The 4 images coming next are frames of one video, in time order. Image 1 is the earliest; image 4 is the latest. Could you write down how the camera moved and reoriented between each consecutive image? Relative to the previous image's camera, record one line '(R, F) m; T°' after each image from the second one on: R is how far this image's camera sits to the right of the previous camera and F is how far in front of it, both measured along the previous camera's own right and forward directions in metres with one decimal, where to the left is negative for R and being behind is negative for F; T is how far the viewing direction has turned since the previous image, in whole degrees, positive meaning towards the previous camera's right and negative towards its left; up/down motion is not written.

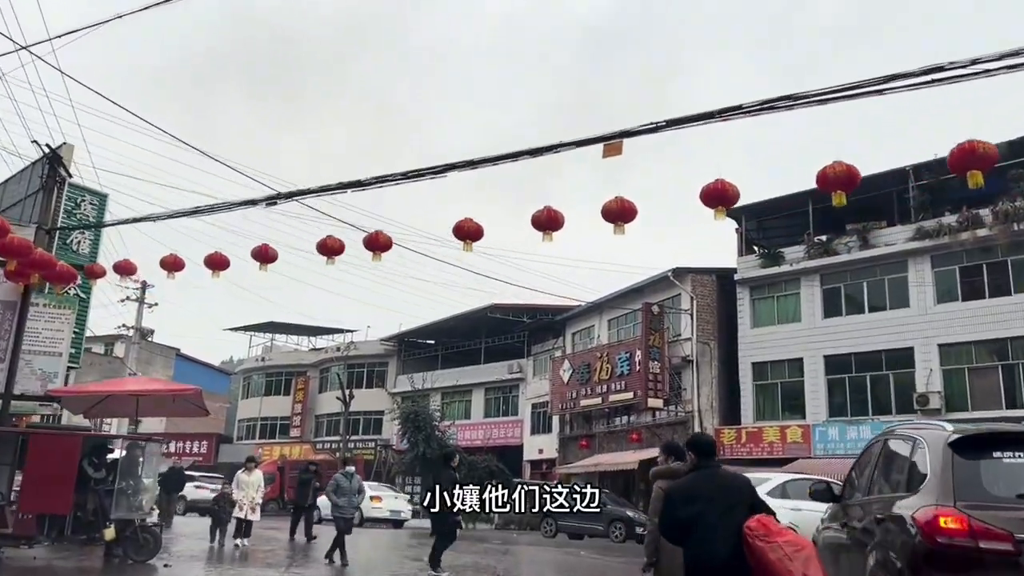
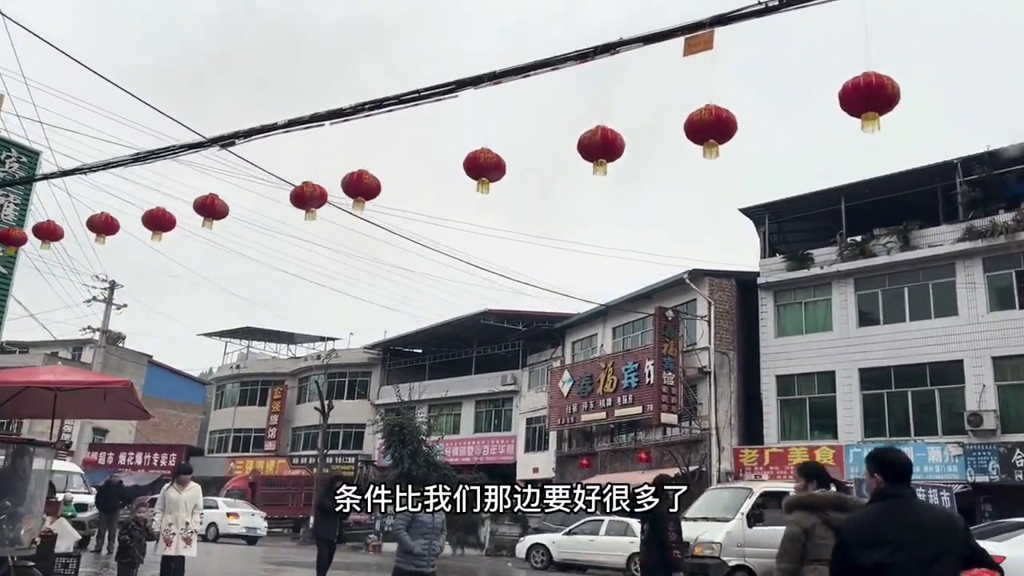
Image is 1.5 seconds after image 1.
(-0.4, +2.3) m; +1°
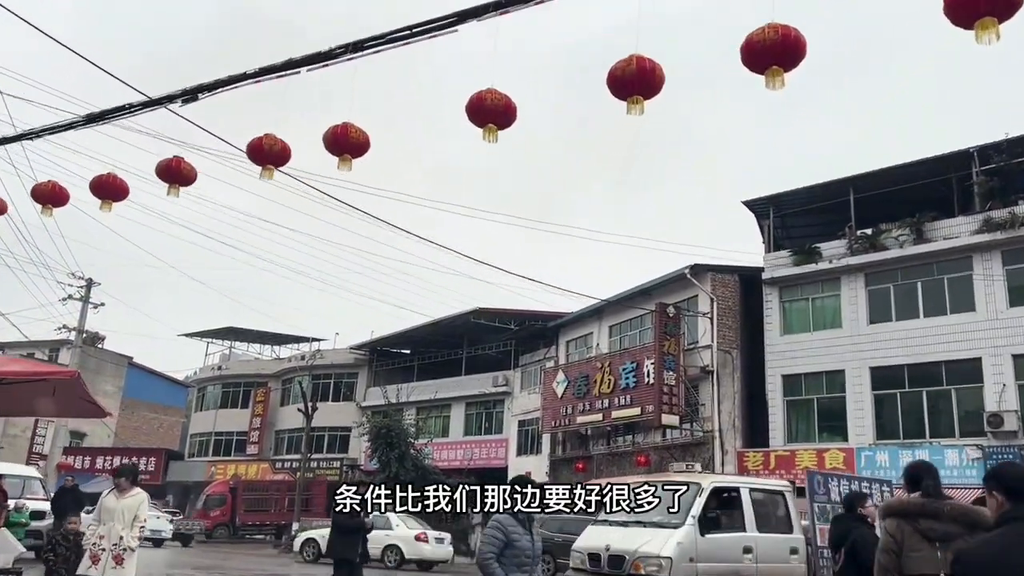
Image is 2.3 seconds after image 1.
(-0.1, +1.0) m; +1°
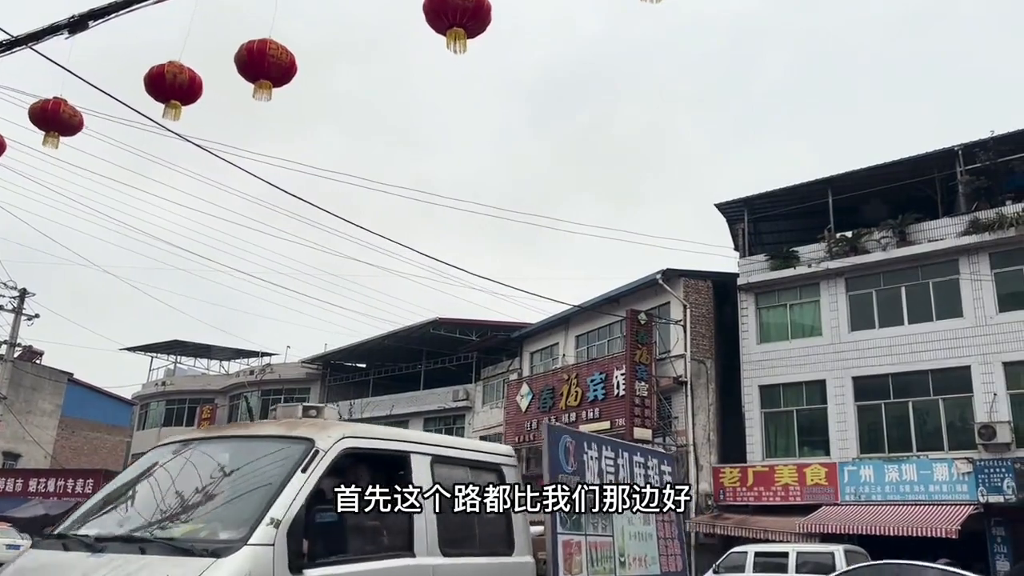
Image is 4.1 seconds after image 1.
(0.0, +1.3) m; +3°
